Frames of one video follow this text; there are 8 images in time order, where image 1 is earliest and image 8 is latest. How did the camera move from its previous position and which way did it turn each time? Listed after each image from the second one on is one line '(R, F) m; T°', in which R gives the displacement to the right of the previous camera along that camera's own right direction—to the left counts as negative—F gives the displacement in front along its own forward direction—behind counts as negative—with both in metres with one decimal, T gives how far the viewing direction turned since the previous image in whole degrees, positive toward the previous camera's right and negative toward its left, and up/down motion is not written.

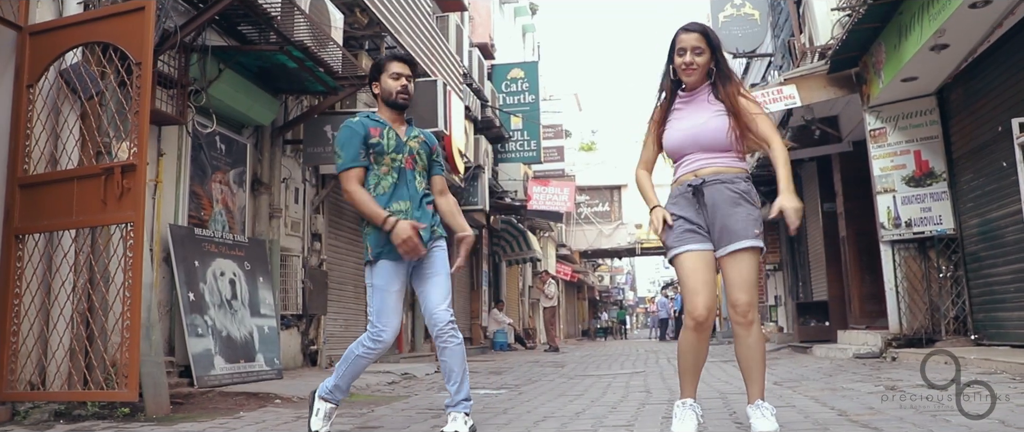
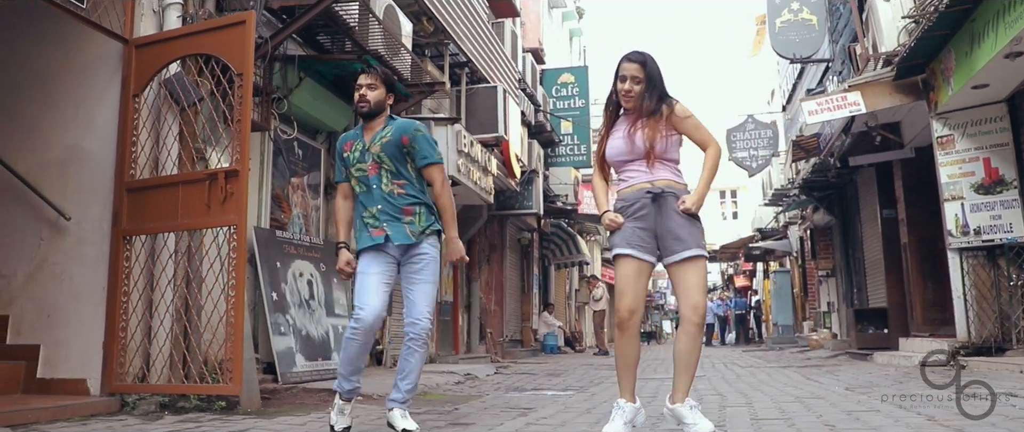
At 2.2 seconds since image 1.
(-0.3, -0.2) m; -3°
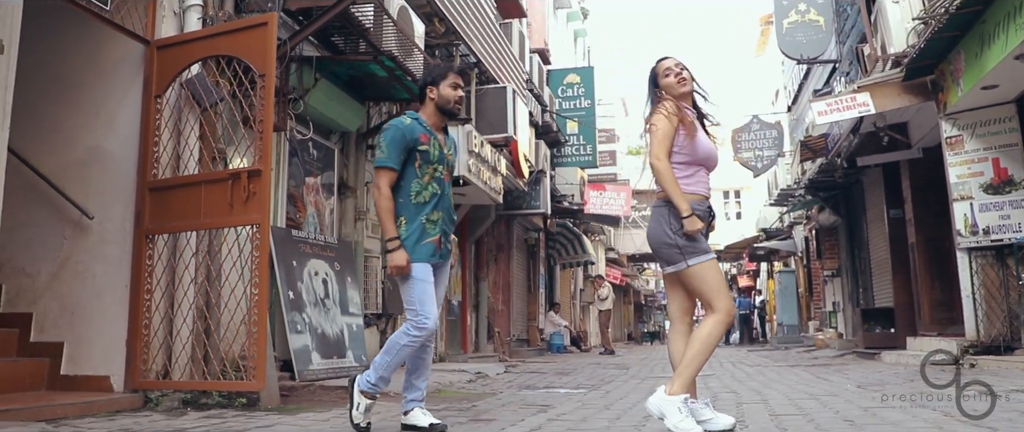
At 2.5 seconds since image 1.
(-0.1, -0.1) m; 0°
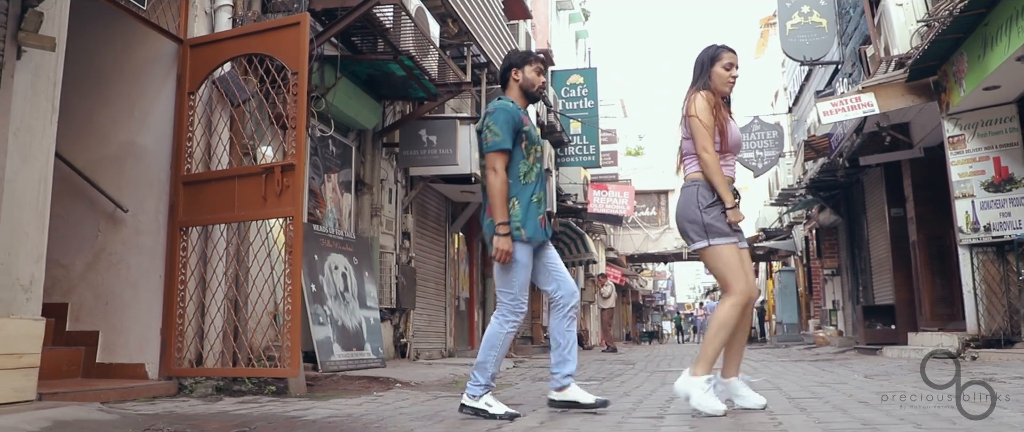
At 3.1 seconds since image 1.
(-0.2, -0.2) m; 0°
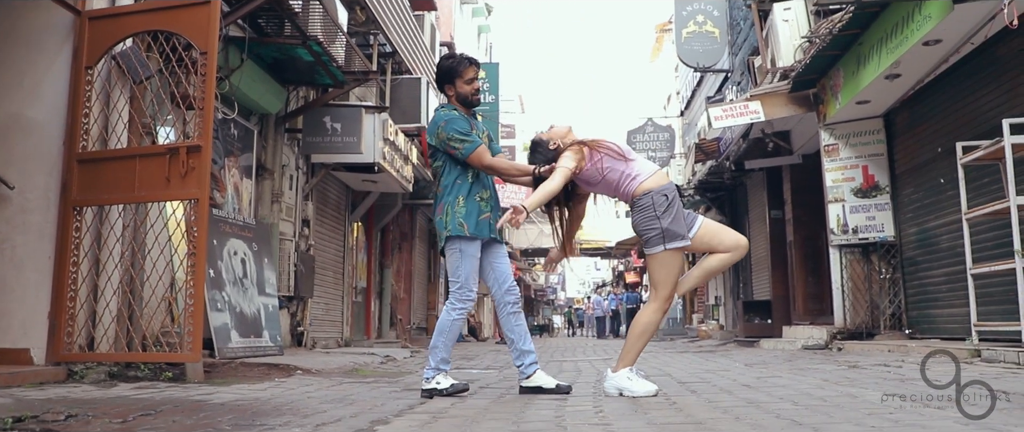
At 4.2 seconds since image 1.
(-0.1, -0.1) m; +8°
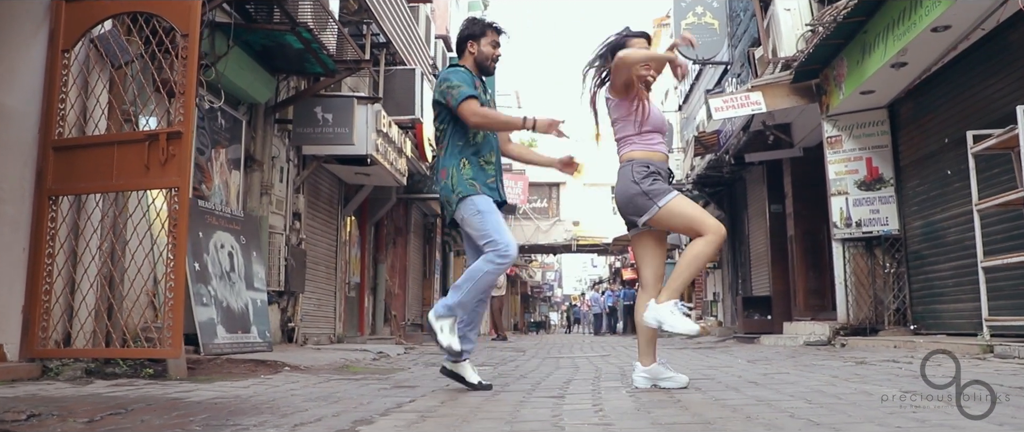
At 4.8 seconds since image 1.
(0.0, +0.2) m; 0°
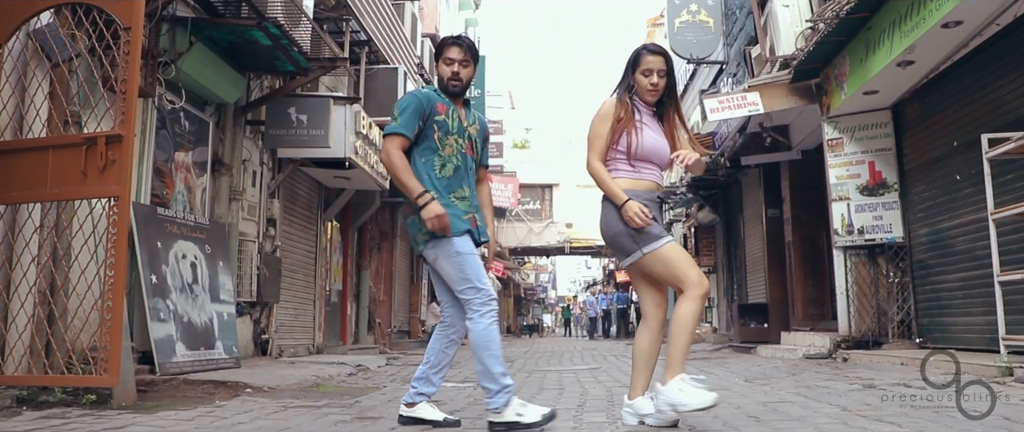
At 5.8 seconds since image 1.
(+0.1, +0.5) m; 0°
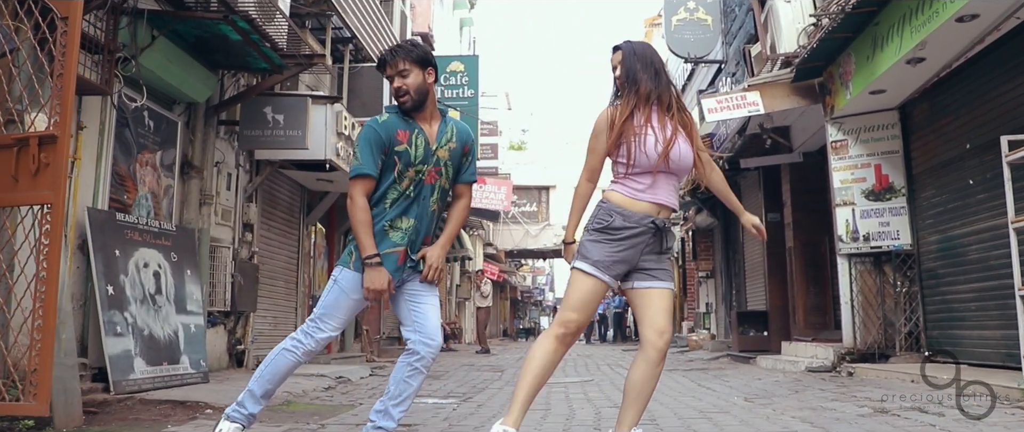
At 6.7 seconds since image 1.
(+0.1, +0.4) m; 0°
